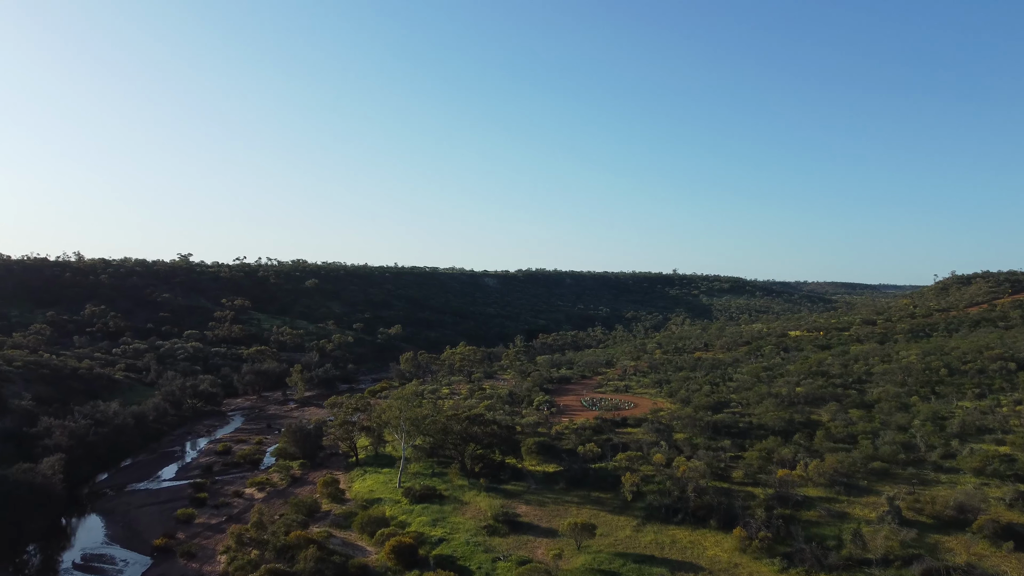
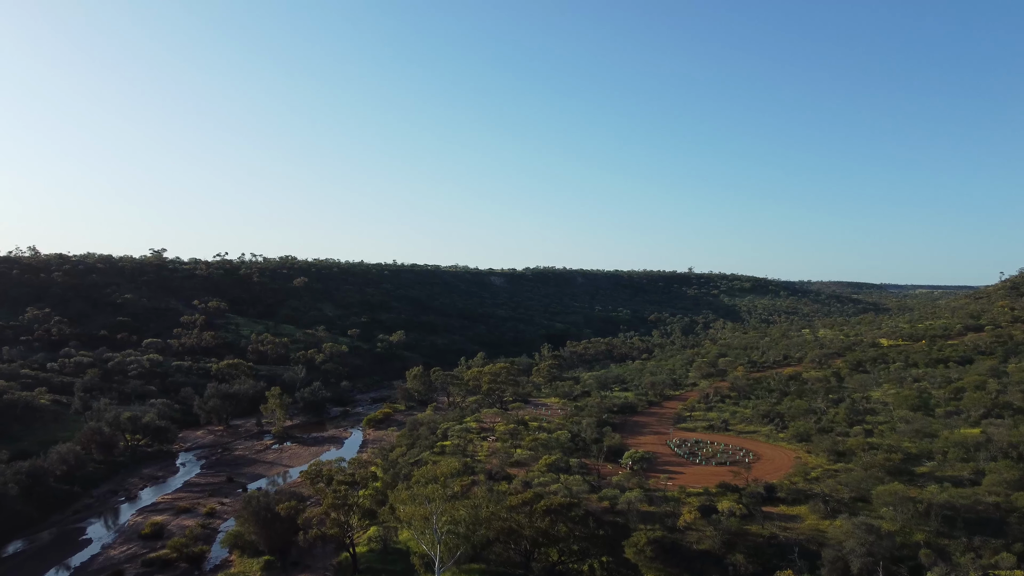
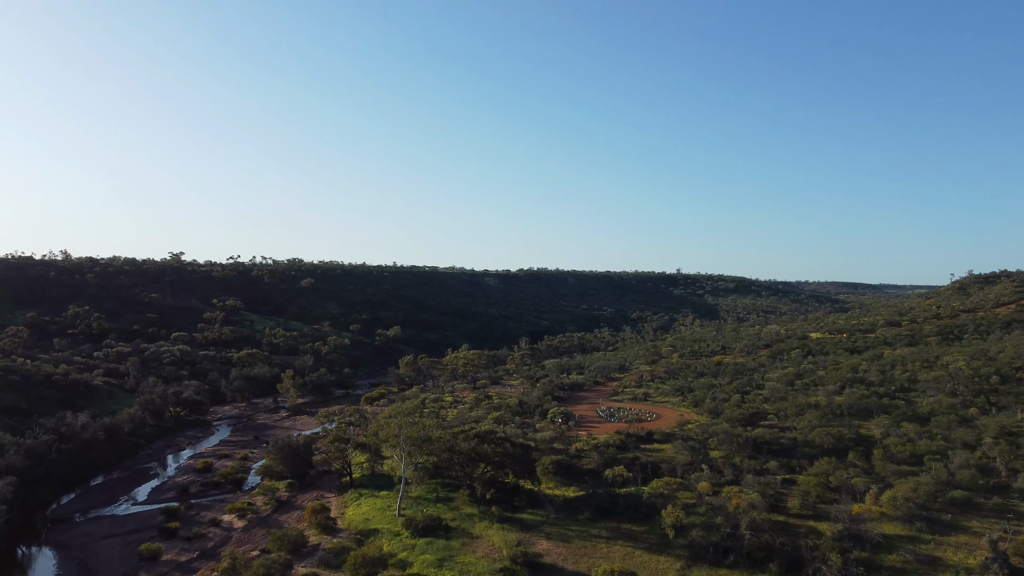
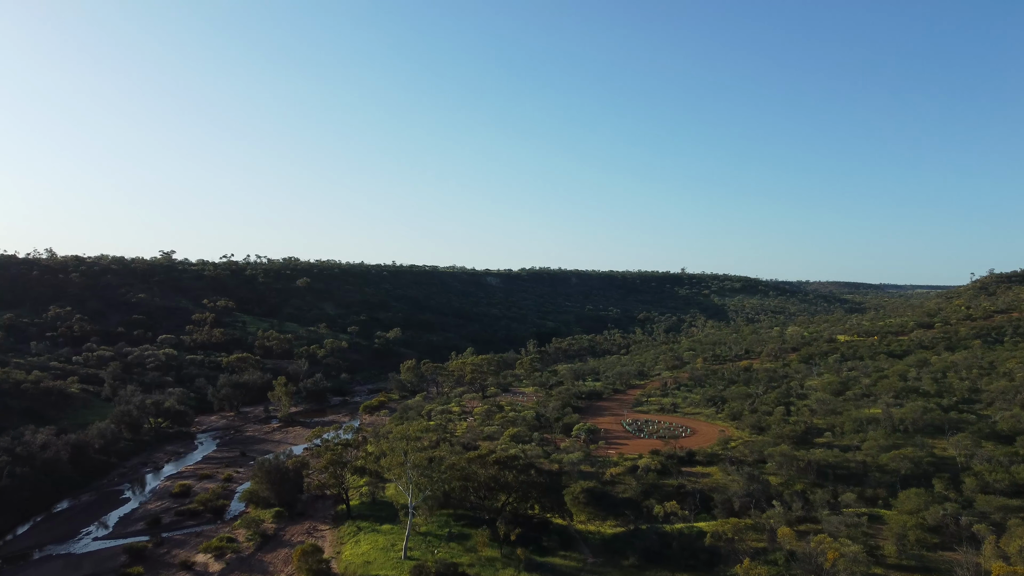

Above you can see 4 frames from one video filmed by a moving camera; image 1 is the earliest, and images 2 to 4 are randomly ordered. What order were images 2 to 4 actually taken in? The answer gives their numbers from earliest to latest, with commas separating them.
3, 4, 2
